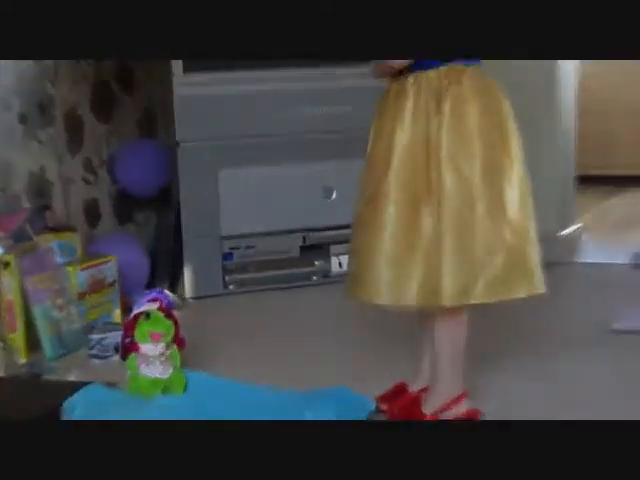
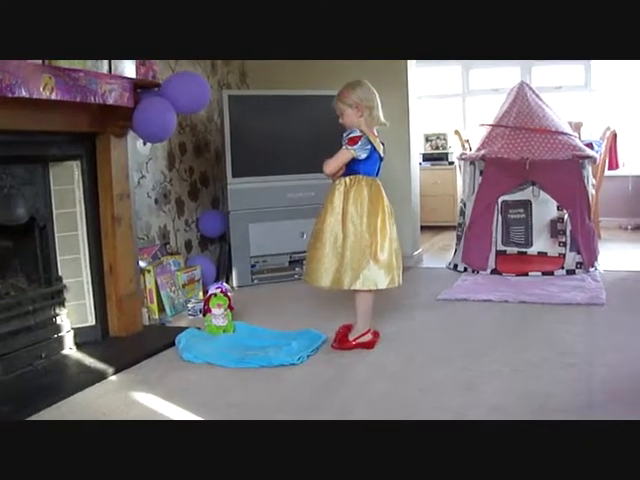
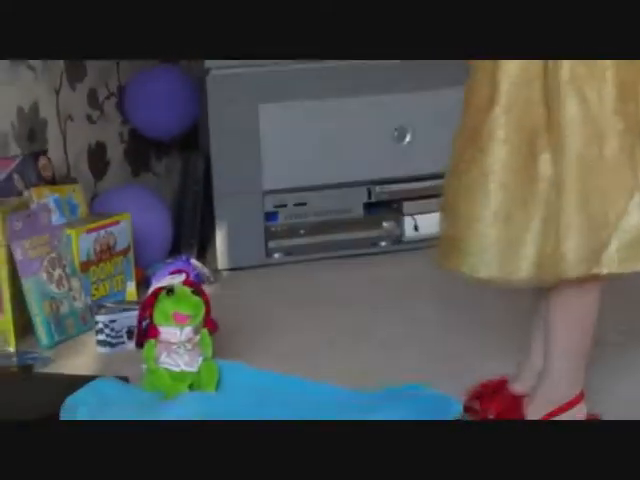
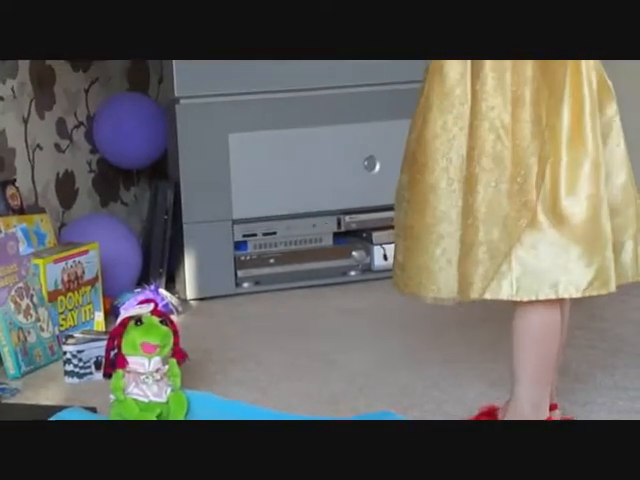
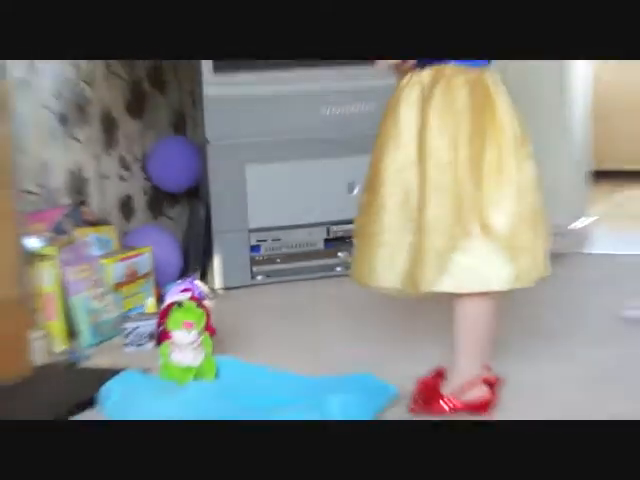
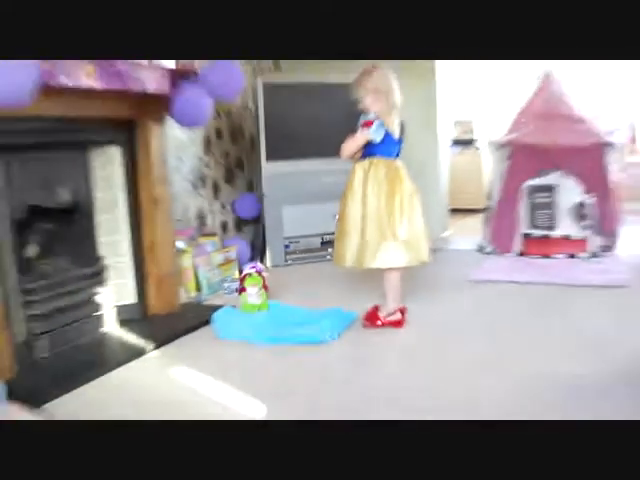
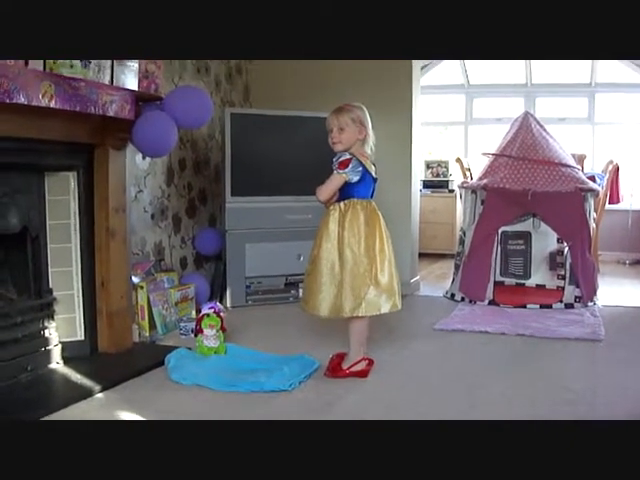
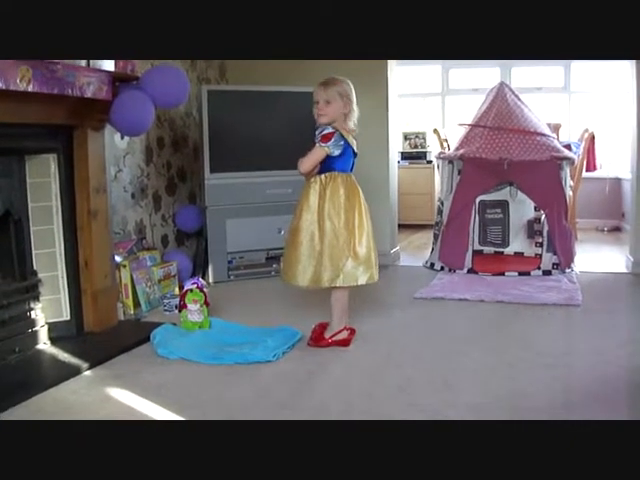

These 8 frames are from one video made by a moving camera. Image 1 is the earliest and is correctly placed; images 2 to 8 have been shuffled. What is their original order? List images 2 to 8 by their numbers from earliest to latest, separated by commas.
3, 4, 5, 6, 2, 8, 7
